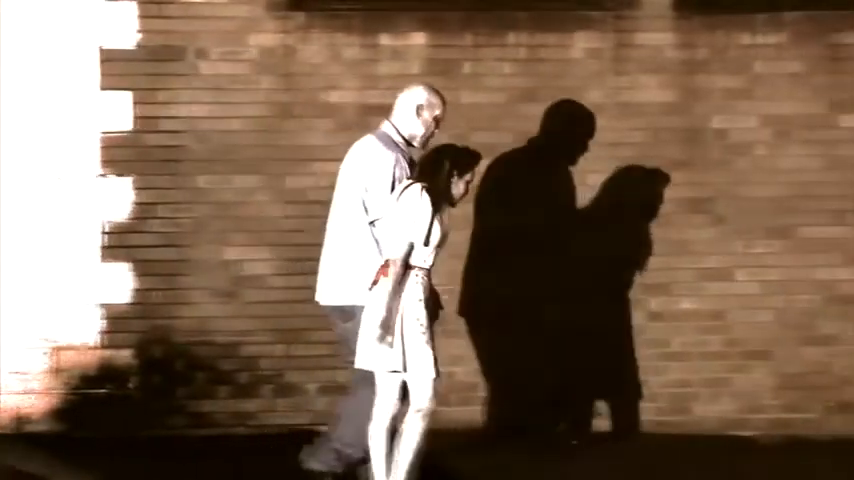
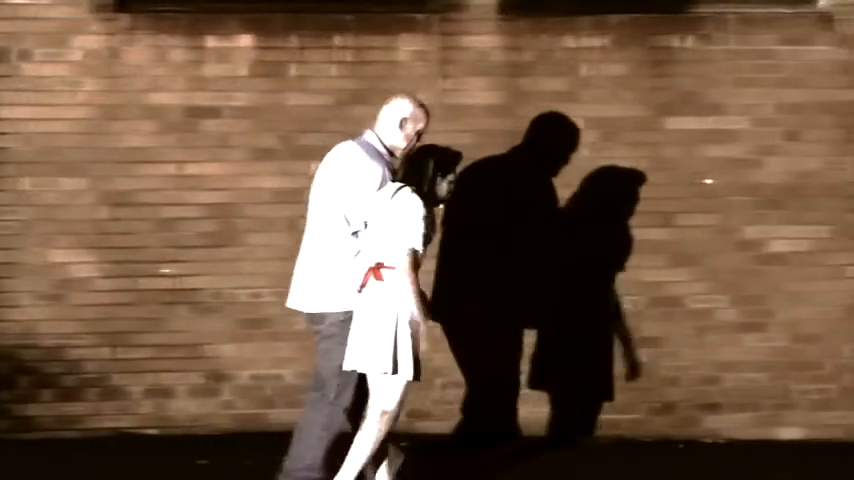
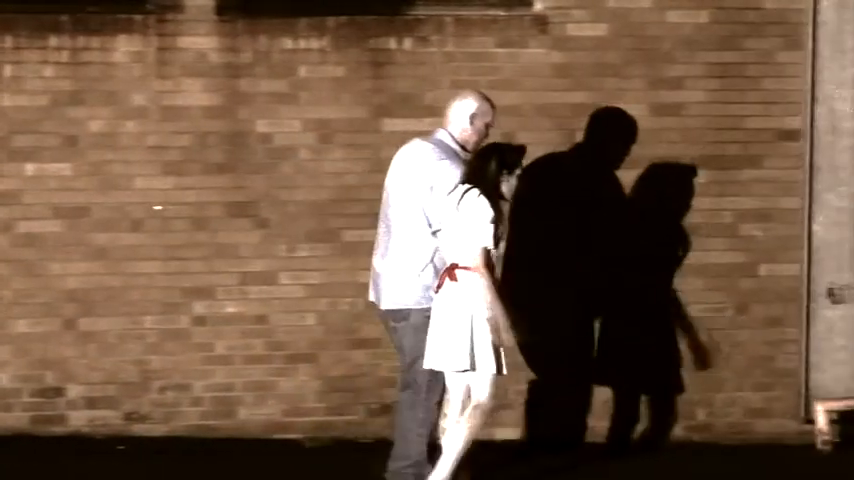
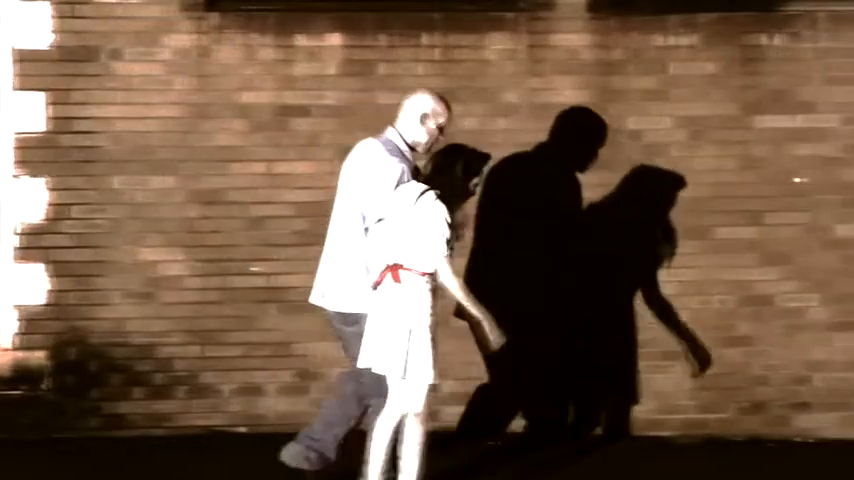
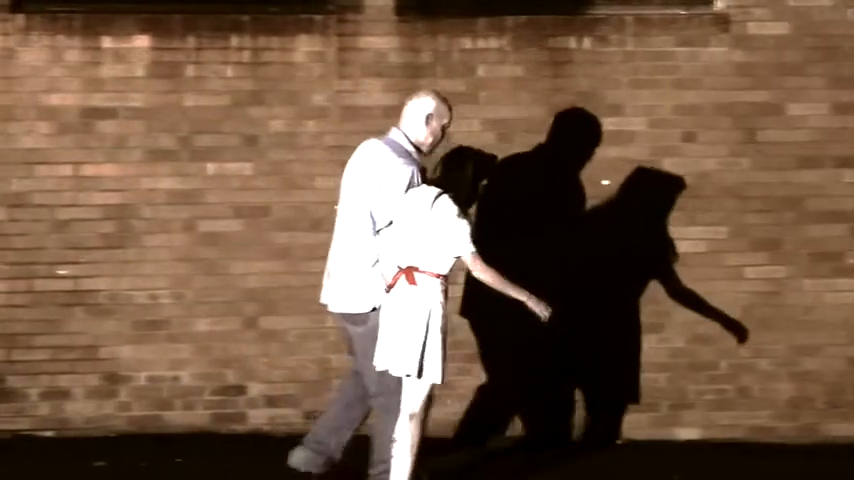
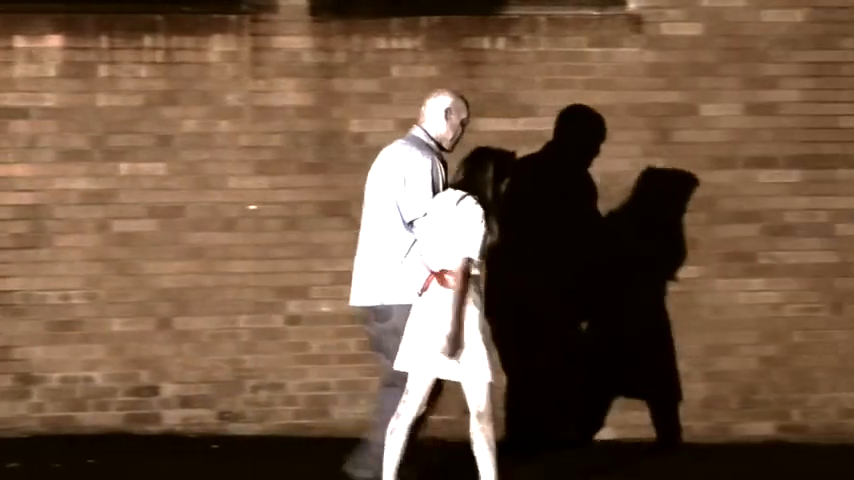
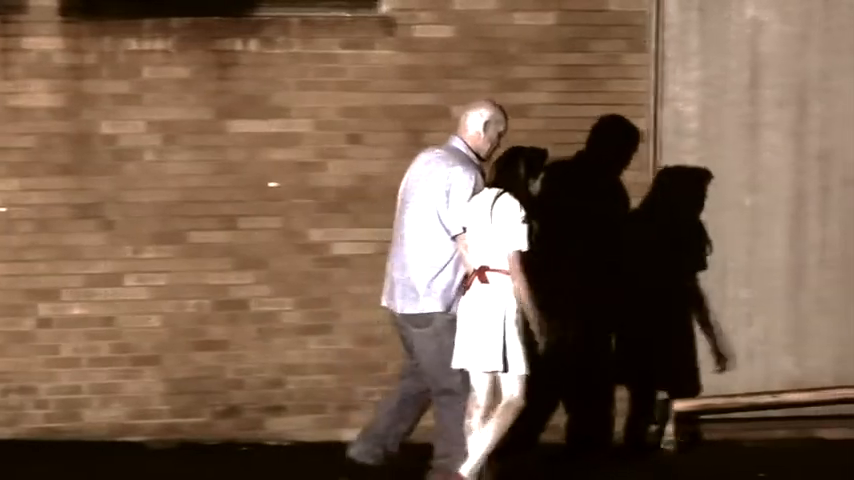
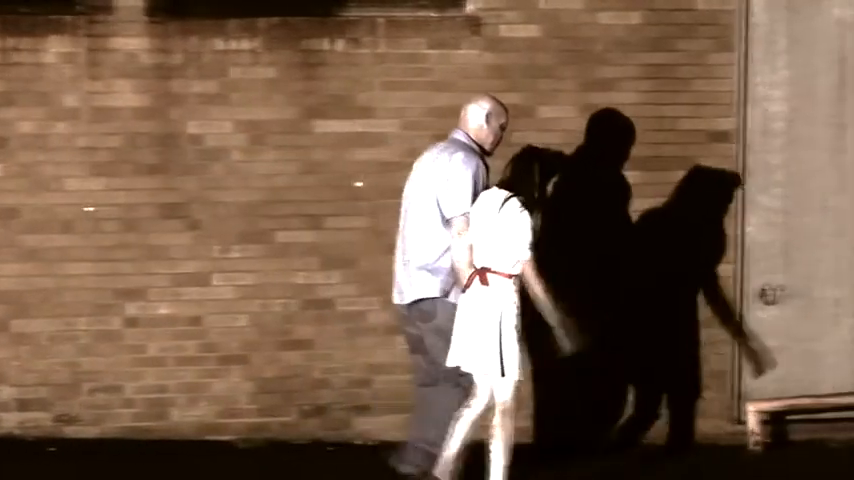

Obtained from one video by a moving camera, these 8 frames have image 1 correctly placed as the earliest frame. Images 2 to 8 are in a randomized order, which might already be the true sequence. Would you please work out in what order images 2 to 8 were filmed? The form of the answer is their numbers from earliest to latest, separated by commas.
4, 2, 5, 6, 3, 8, 7
